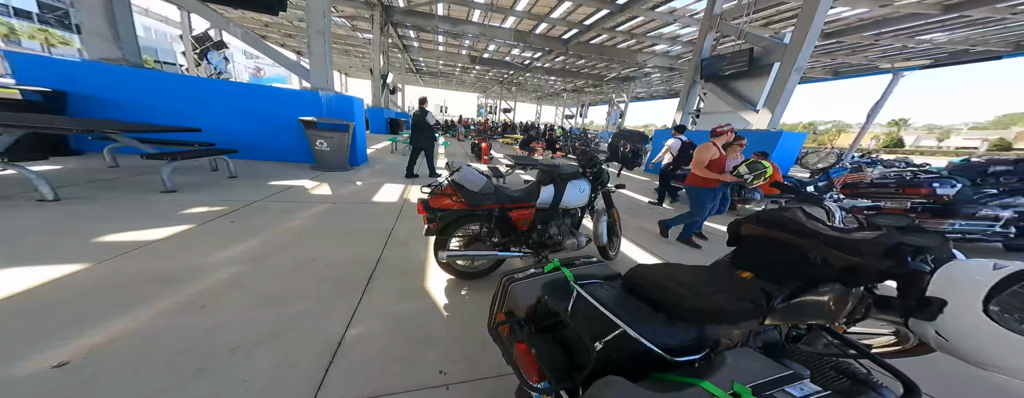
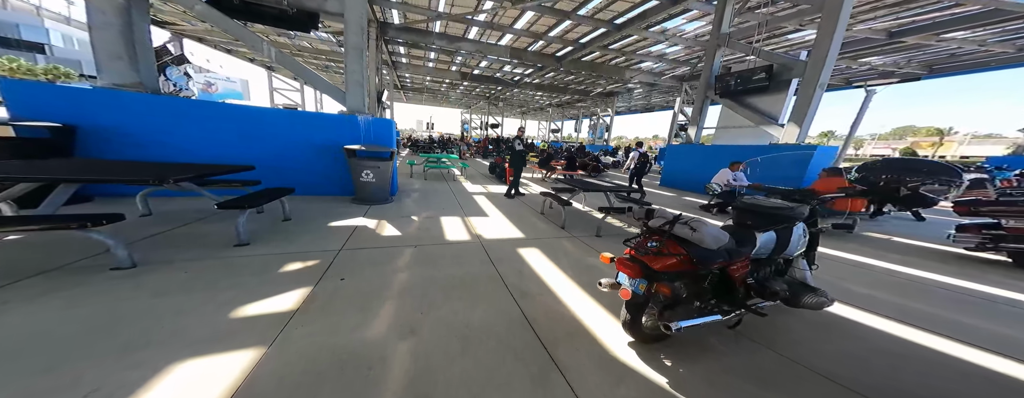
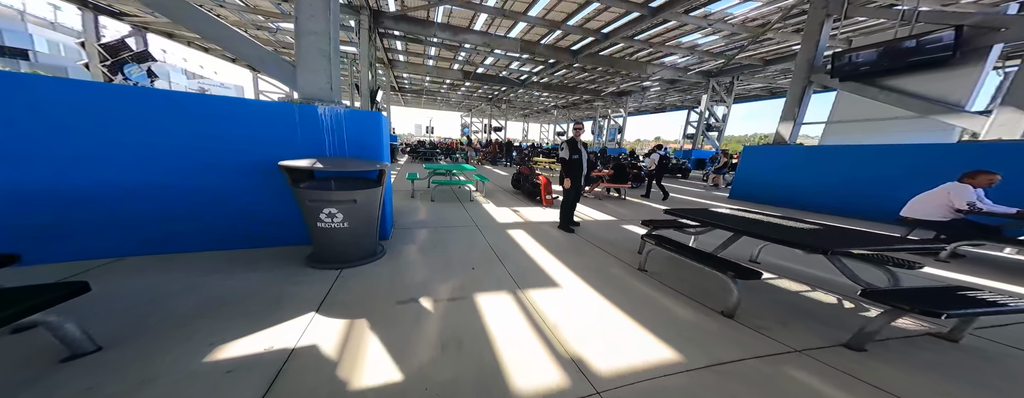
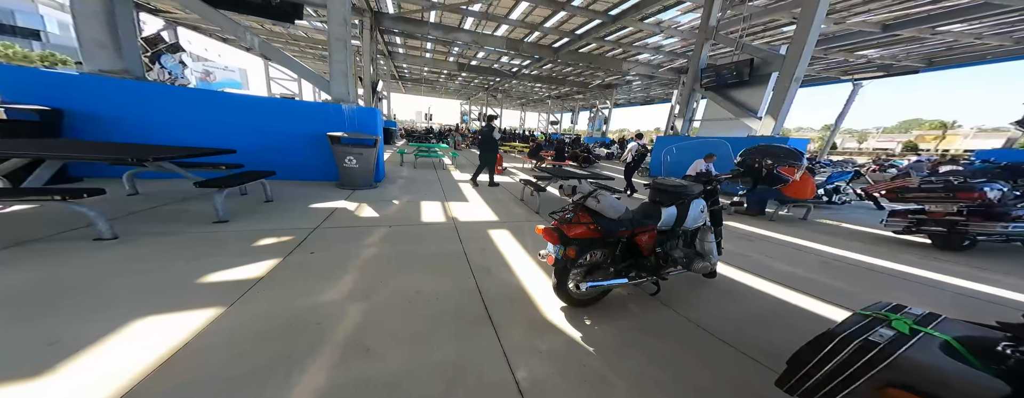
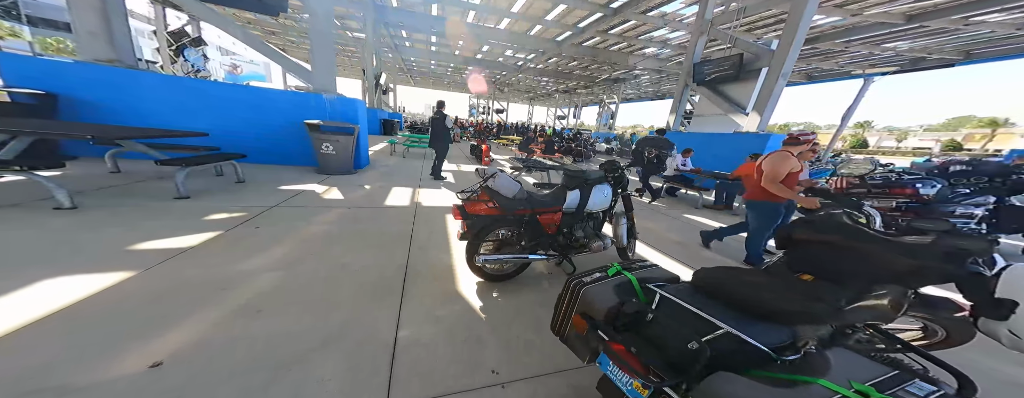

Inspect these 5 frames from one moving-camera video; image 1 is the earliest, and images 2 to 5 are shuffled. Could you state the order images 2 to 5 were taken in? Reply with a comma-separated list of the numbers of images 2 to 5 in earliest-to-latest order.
5, 4, 2, 3
